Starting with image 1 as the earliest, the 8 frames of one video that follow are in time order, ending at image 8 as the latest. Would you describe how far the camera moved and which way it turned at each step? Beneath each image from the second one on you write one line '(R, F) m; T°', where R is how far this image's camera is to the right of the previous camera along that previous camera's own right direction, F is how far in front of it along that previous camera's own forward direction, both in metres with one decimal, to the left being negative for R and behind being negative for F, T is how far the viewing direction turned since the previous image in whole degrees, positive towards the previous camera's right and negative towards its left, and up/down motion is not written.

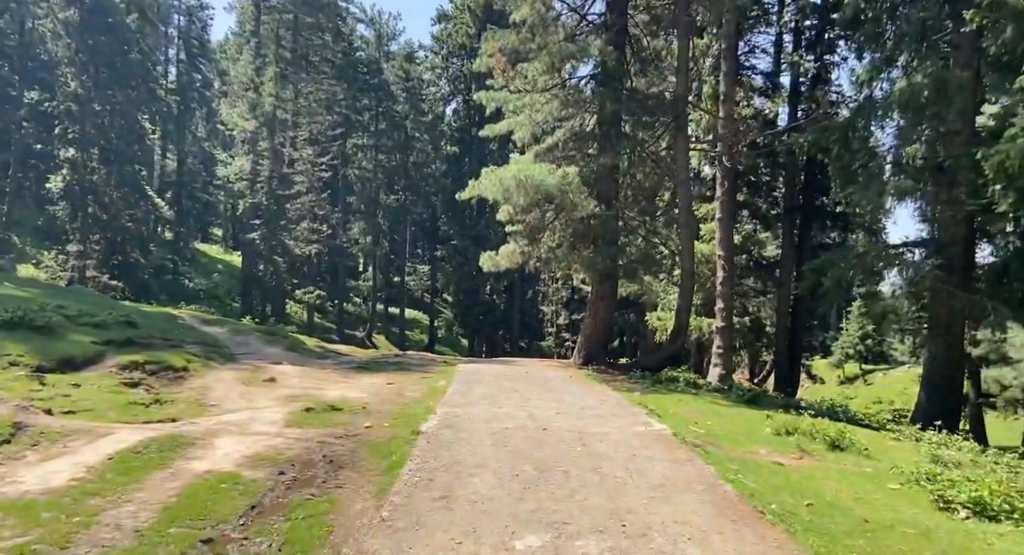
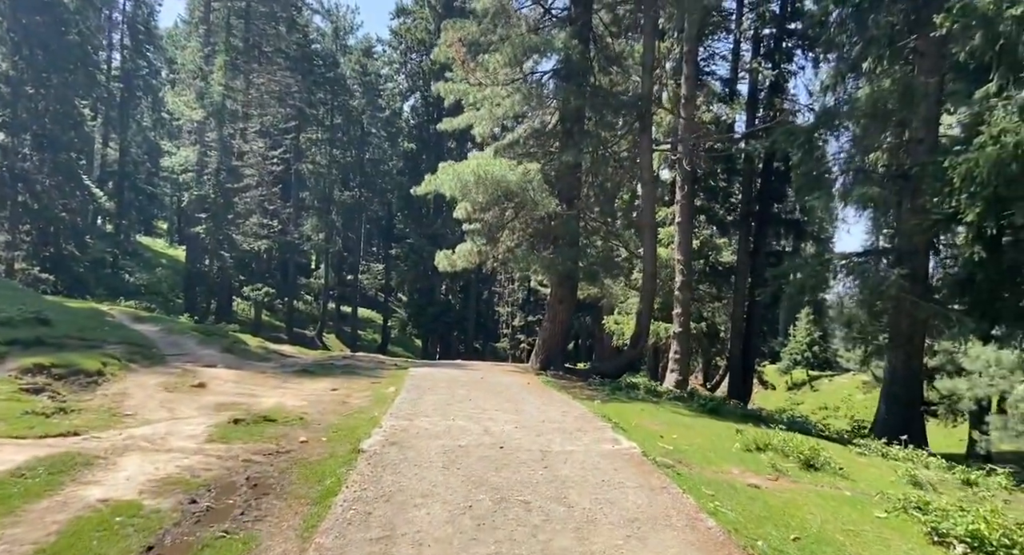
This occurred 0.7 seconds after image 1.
(0.0, +0.7) m; +4°
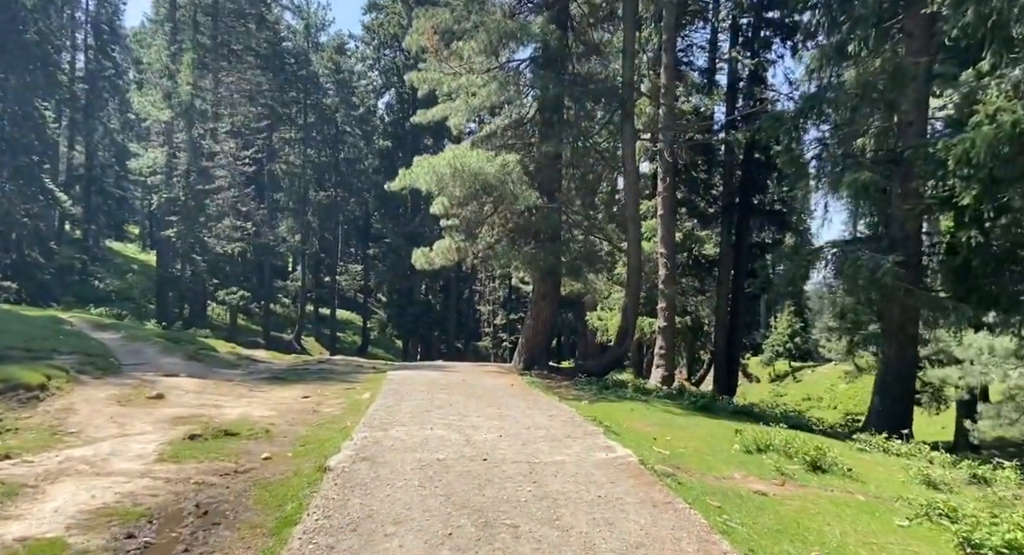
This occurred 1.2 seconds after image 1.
(0.0, +0.6) m; +2°
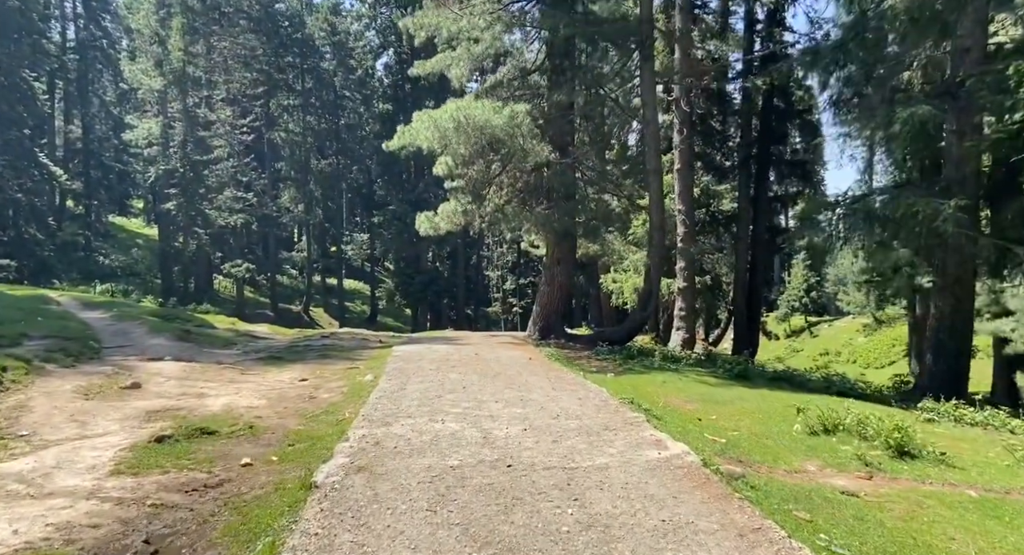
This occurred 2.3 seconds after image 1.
(-0.1, +1.2) m; -1°
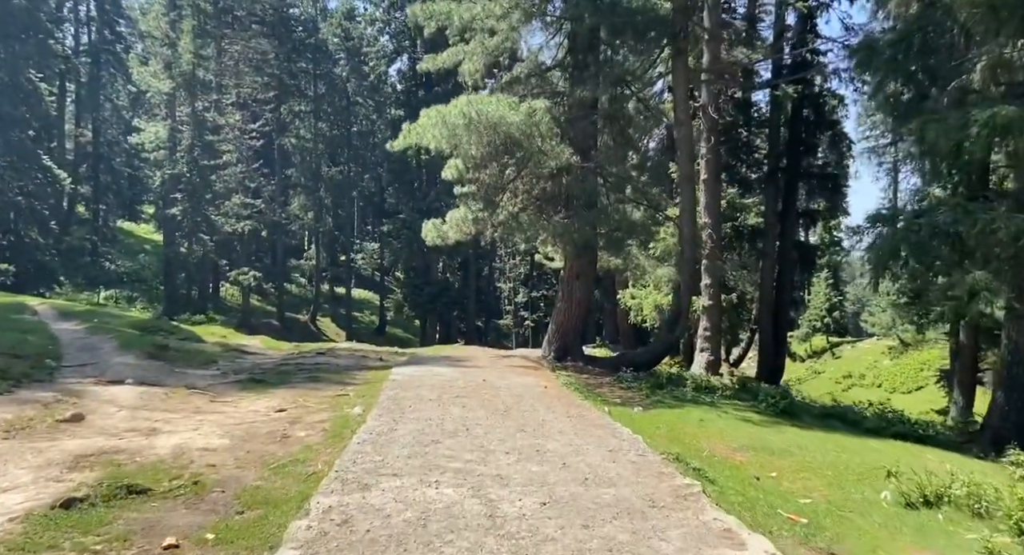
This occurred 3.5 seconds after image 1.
(0.0, +1.4) m; -1°
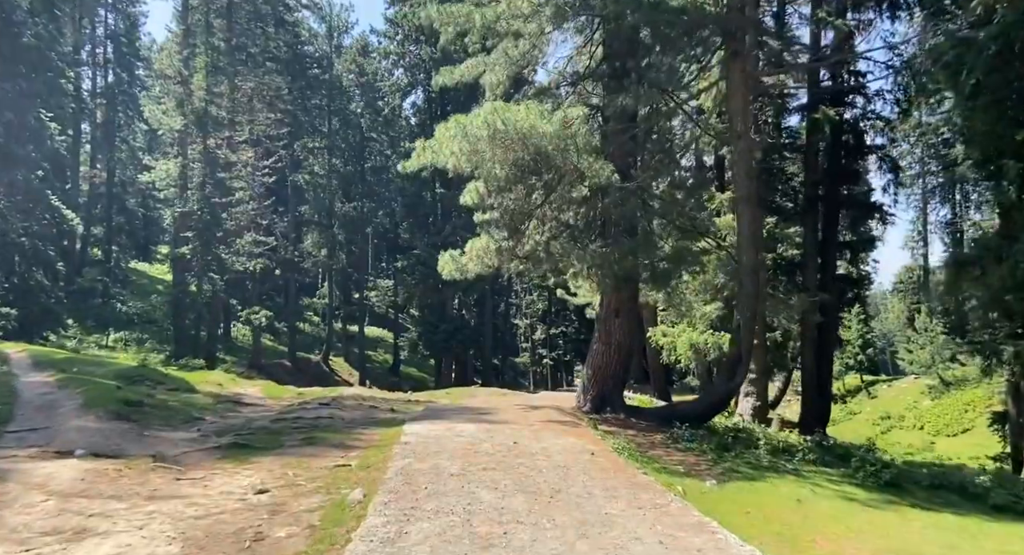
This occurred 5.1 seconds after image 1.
(-0.3, +1.8) m; -1°
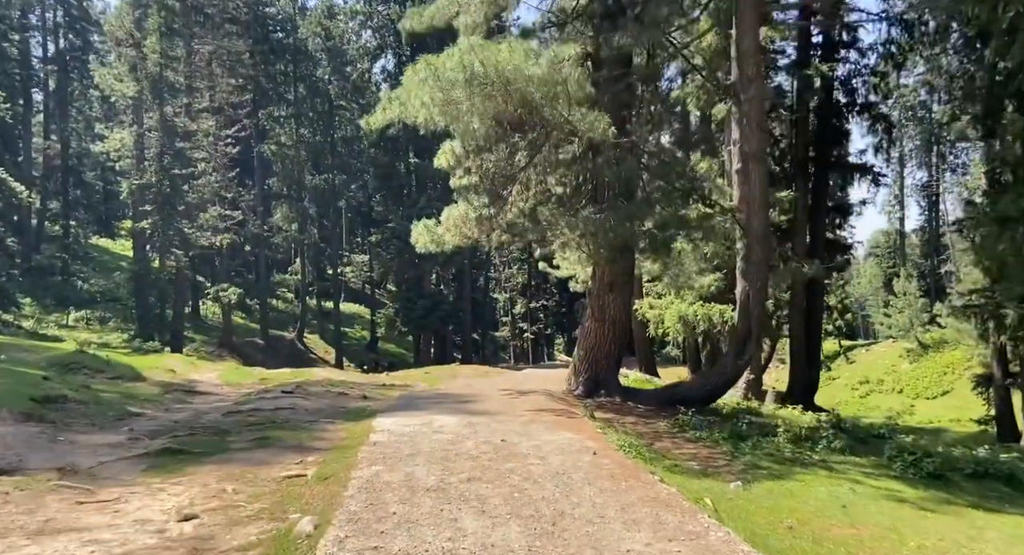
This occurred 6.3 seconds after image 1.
(-0.1, +1.3) m; +2°
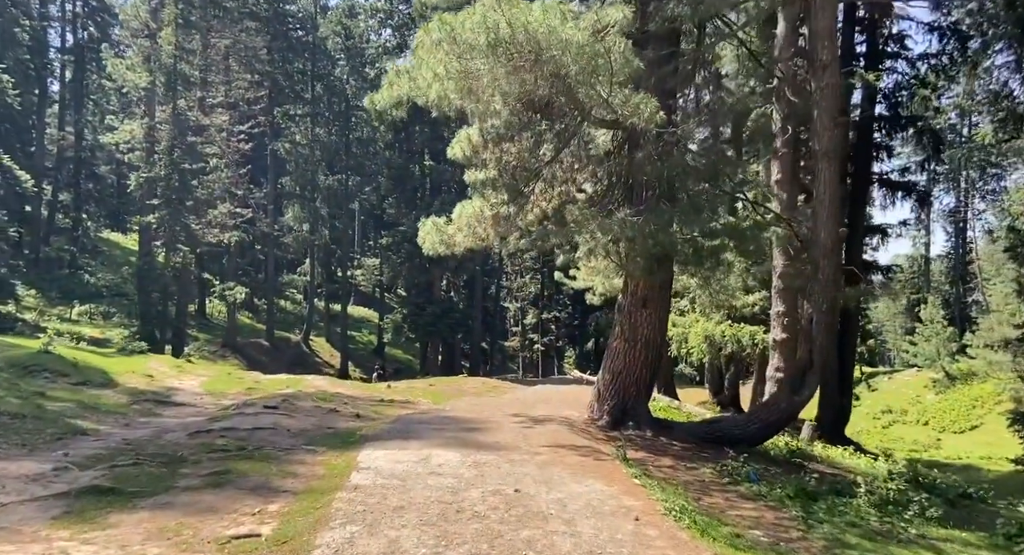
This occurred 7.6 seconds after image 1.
(-0.1, +1.5) m; -1°
